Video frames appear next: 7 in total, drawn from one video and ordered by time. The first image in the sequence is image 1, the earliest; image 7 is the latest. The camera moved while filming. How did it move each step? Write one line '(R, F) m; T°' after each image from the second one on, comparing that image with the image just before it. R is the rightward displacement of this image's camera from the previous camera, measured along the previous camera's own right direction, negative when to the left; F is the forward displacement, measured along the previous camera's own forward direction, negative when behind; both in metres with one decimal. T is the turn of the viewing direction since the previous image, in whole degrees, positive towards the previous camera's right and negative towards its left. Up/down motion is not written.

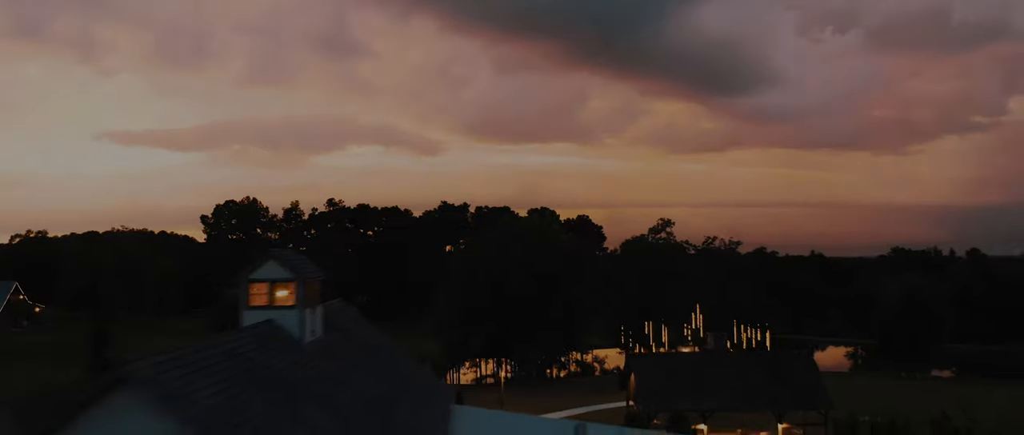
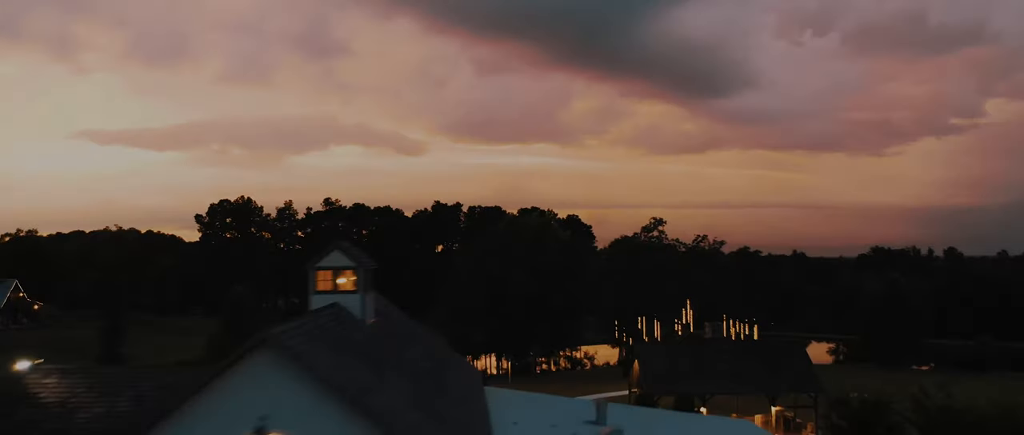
(-1.4, -2.4) m; +1°
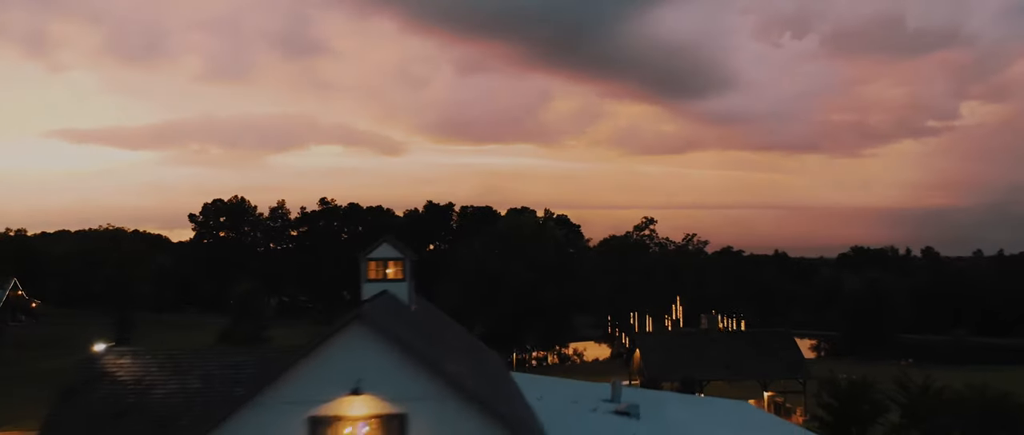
(-1.4, -2.4) m; +1°
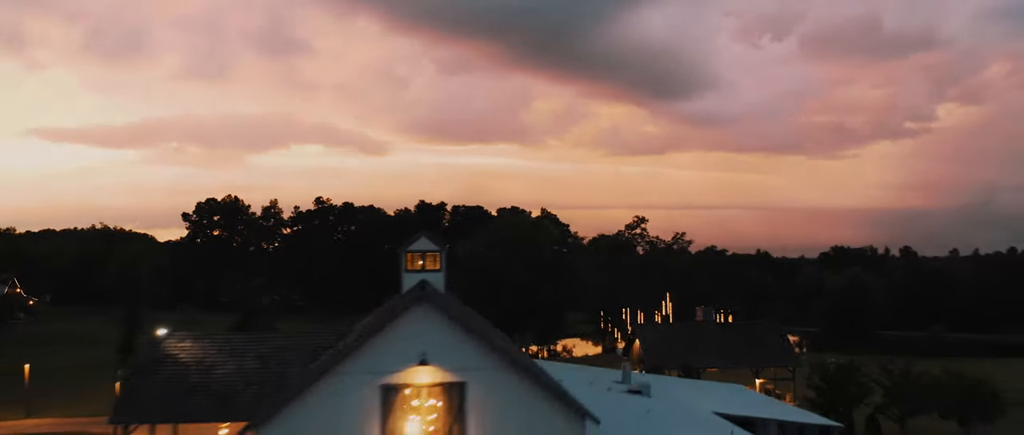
(-1.4, -2.5) m; +1°
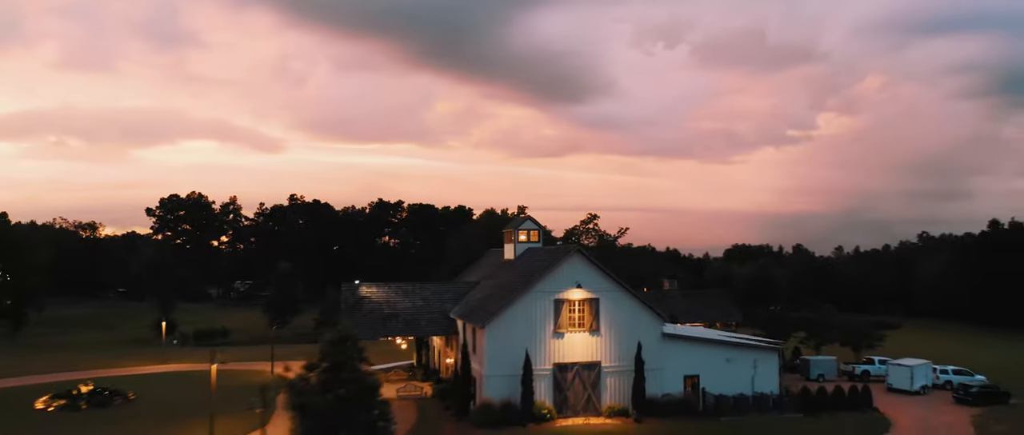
(-8.2, -13.4) m; +7°
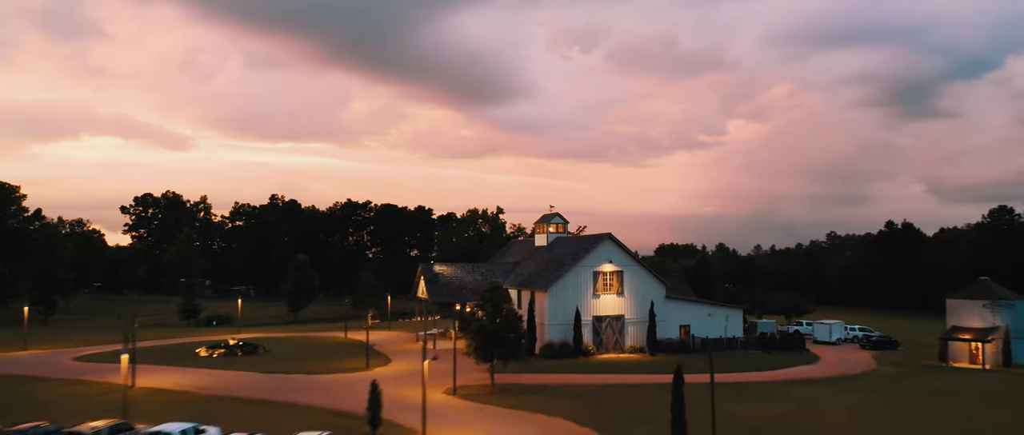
(-7.2, -12.8) m; +6°
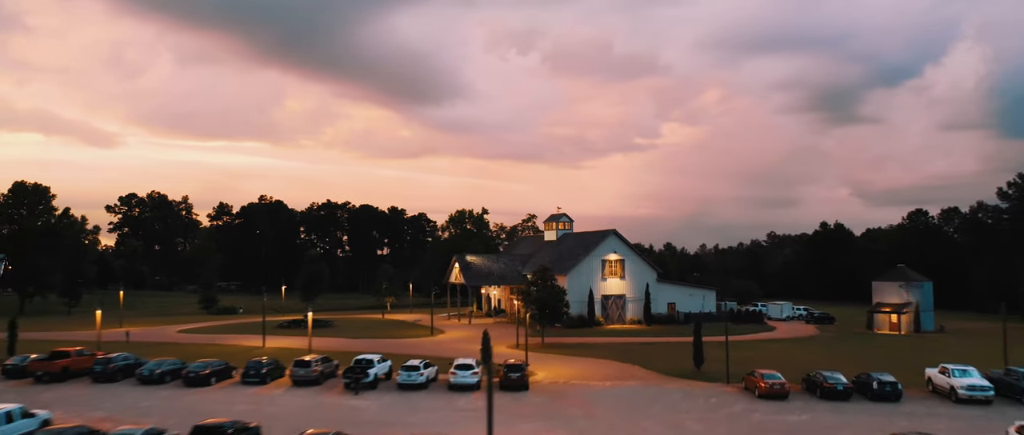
(-5.9, -11.1) m; +4°
